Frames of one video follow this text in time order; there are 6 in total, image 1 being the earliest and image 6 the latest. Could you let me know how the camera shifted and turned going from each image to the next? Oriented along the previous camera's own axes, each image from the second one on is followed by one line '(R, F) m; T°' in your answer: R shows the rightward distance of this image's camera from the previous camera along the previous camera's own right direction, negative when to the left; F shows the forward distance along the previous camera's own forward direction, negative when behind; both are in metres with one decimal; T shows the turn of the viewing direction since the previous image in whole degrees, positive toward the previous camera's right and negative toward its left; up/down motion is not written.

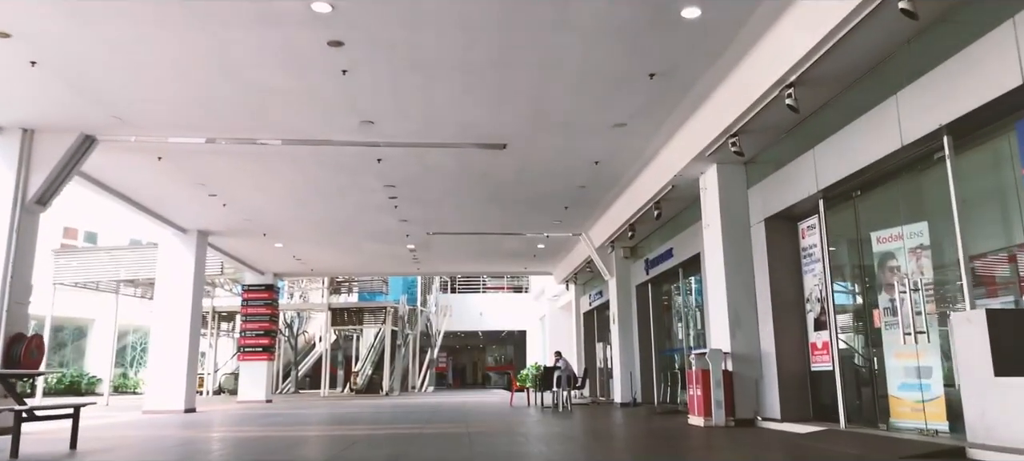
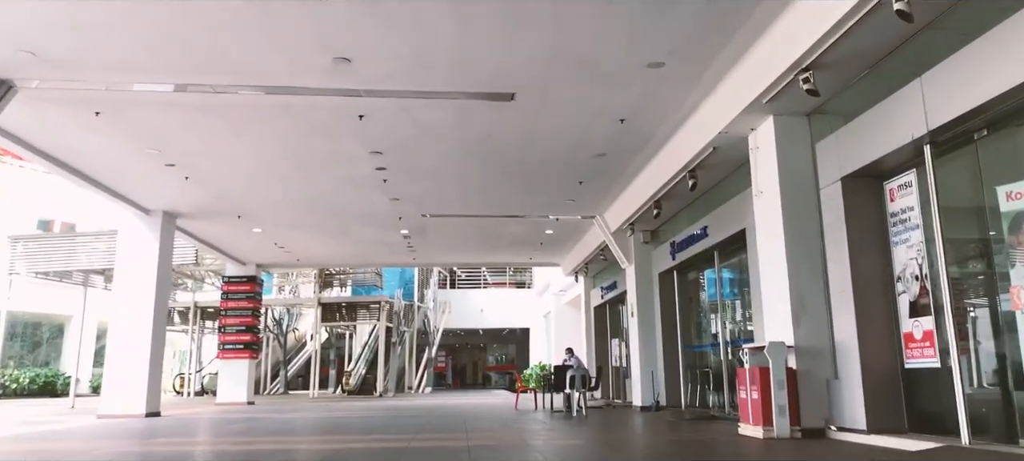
(-0.1, +1.4) m; 0°
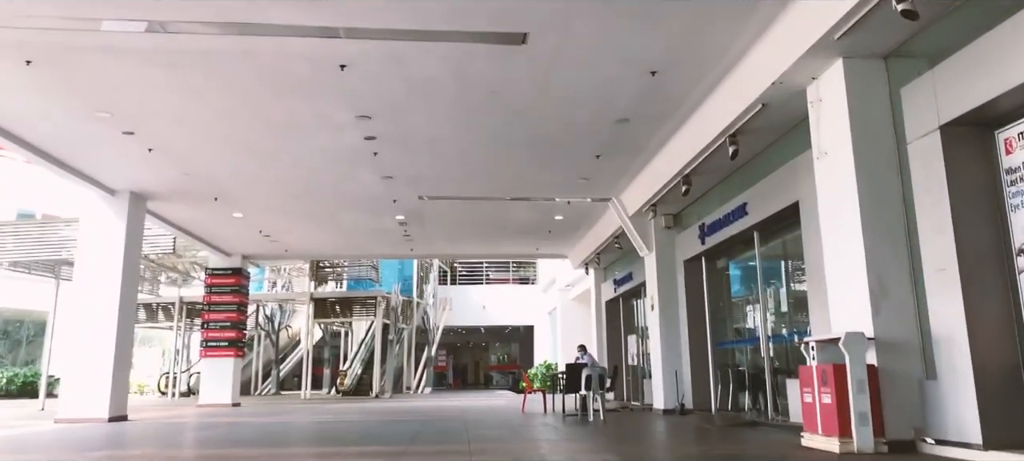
(-0.1, +1.1) m; 0°
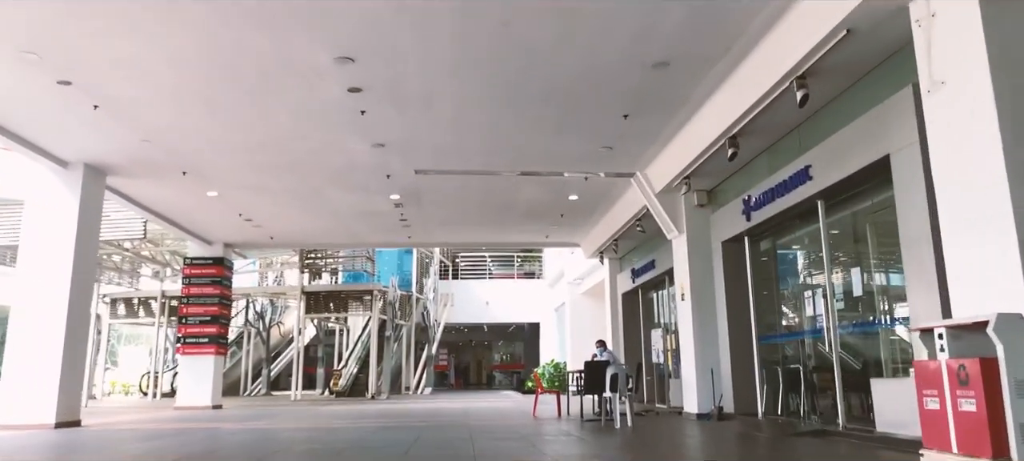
(-0.1, +1.3) m; 0°
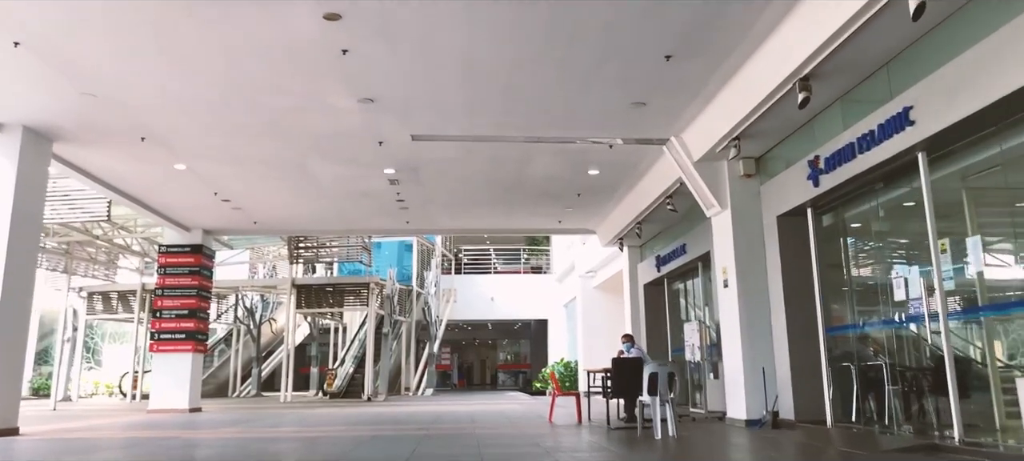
(-0.1, +1.3) m; 0°
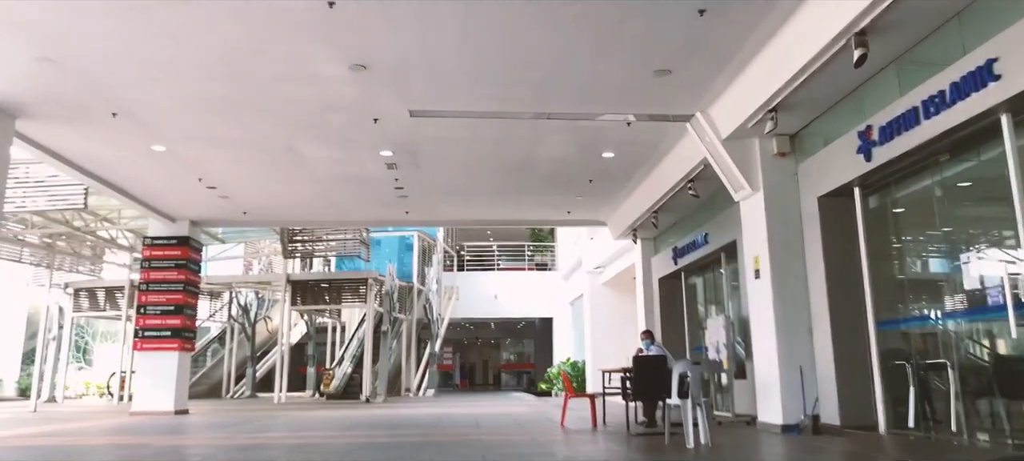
(-0.1, +0.7) m; 0°
